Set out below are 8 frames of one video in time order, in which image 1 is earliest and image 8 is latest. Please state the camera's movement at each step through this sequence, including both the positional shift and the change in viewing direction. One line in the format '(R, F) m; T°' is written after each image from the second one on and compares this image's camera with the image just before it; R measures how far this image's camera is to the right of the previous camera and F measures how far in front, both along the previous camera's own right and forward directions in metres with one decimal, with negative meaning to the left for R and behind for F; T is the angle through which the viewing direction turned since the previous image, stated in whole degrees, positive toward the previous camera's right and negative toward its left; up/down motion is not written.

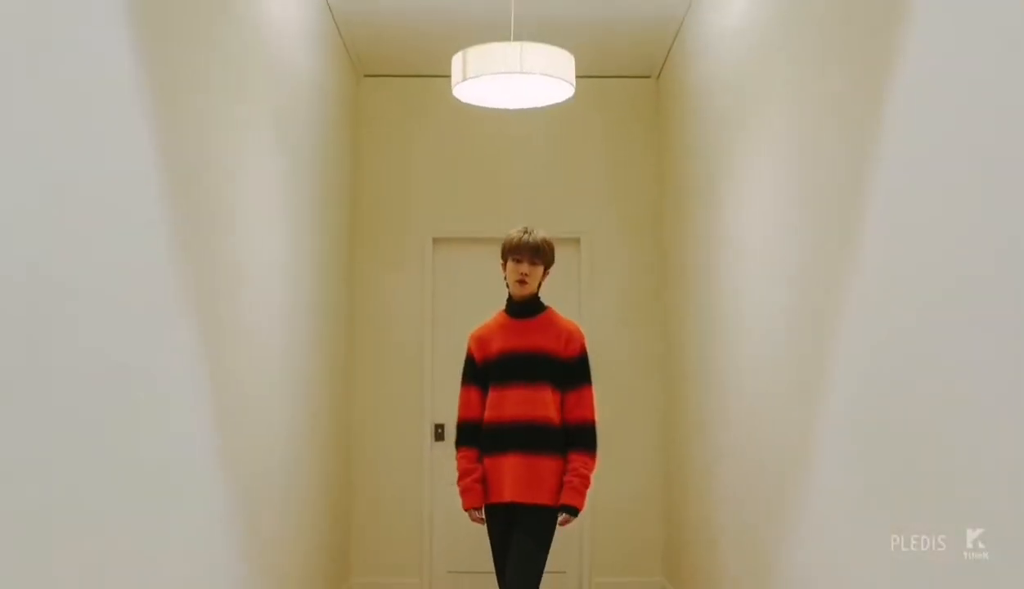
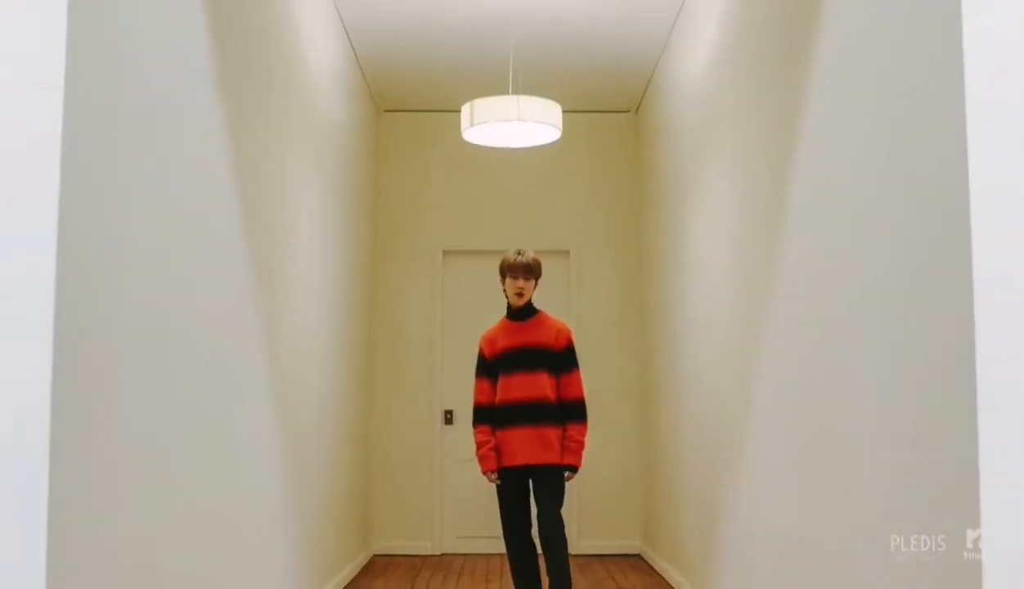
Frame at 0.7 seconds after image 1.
(0.0, -0.6) m; 0°
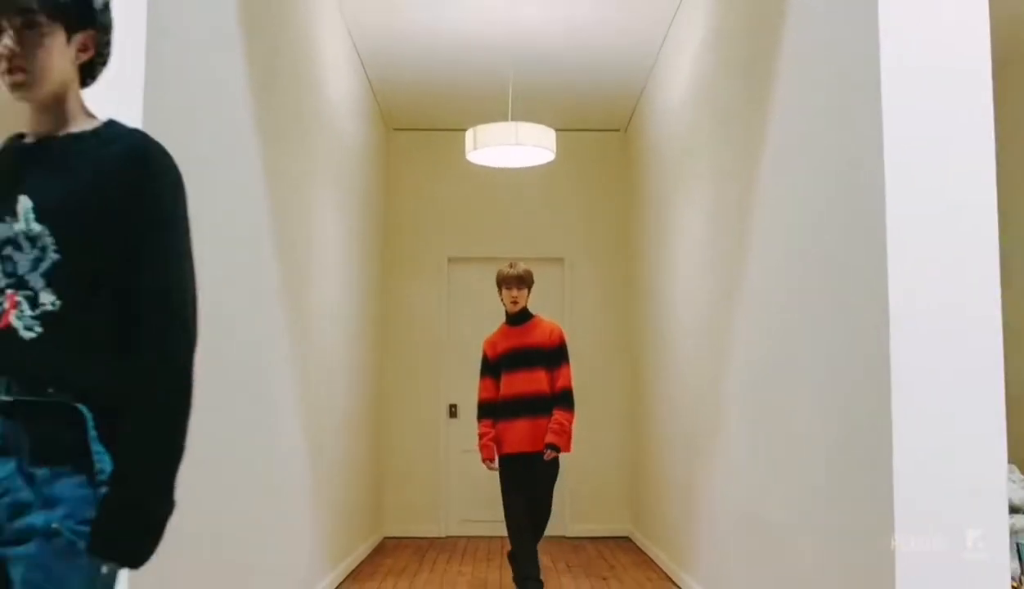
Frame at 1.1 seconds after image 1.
(0.0, -0.4) m; 0°
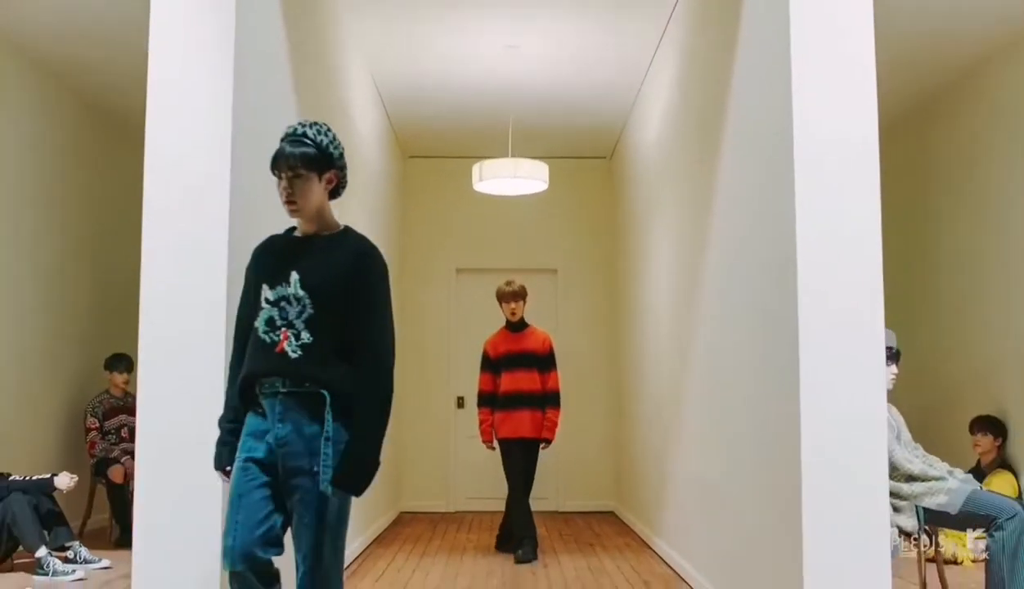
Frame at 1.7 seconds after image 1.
(0.0, -0.7) m; 0°
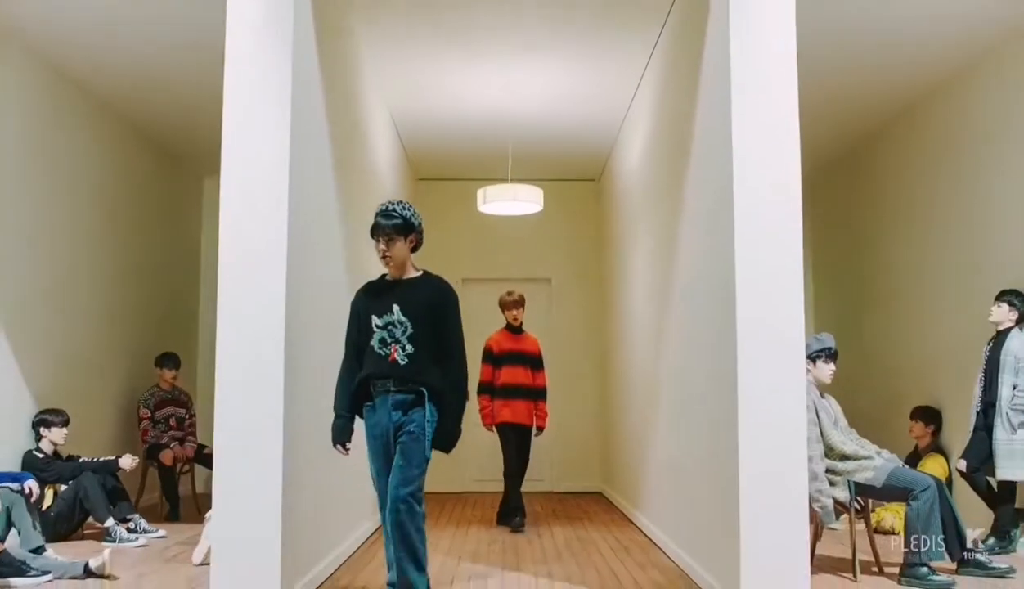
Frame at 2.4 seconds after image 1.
(0.0, -0.7) m; 0°
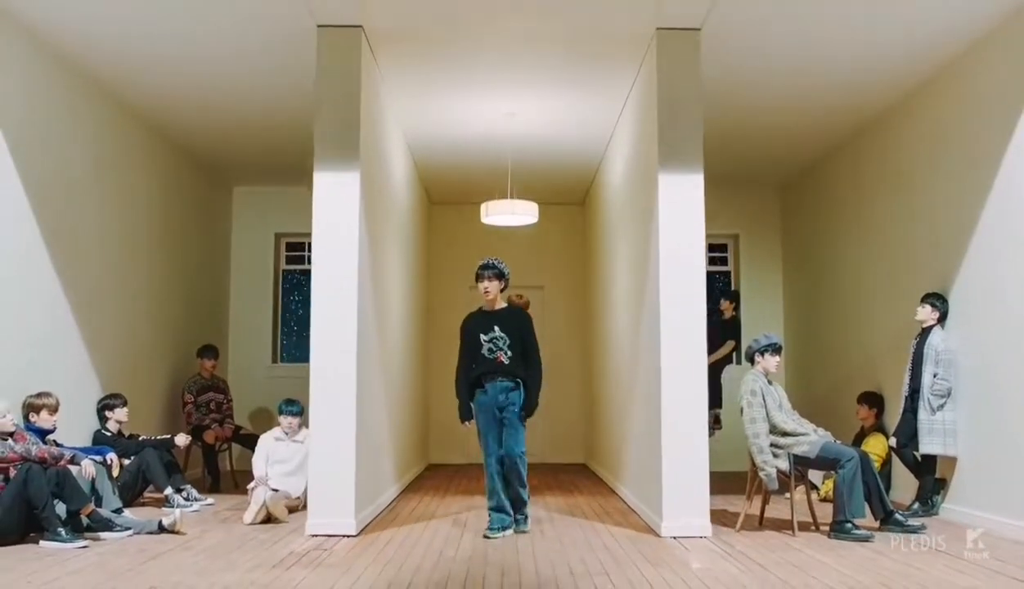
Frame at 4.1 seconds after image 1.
(0.0, -0.8) m; 0°
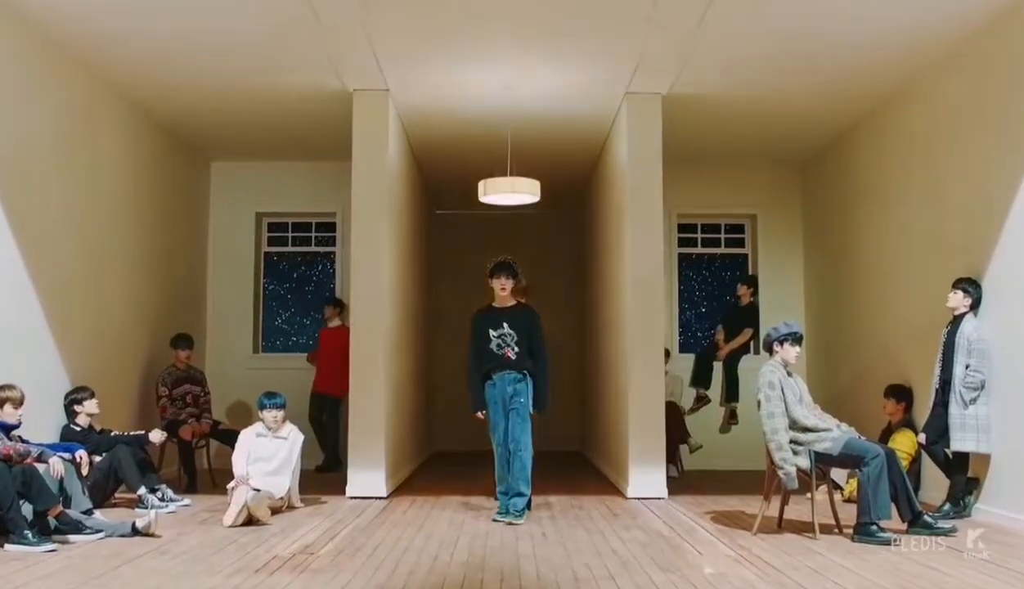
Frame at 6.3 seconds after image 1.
(0.0, +0.4) m; 0°
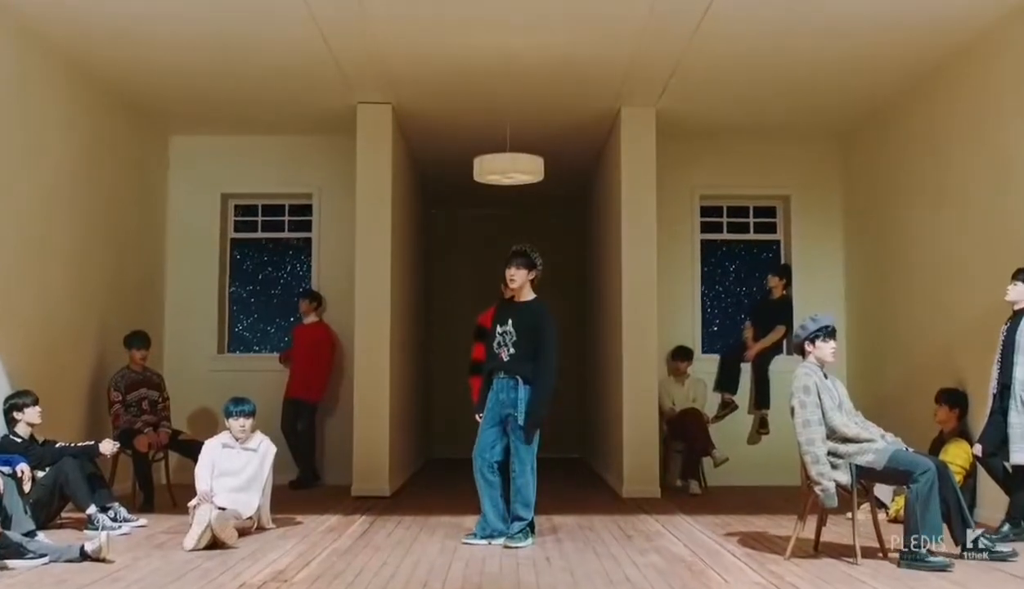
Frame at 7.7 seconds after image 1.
(0.0, +0.6) m; 0°
